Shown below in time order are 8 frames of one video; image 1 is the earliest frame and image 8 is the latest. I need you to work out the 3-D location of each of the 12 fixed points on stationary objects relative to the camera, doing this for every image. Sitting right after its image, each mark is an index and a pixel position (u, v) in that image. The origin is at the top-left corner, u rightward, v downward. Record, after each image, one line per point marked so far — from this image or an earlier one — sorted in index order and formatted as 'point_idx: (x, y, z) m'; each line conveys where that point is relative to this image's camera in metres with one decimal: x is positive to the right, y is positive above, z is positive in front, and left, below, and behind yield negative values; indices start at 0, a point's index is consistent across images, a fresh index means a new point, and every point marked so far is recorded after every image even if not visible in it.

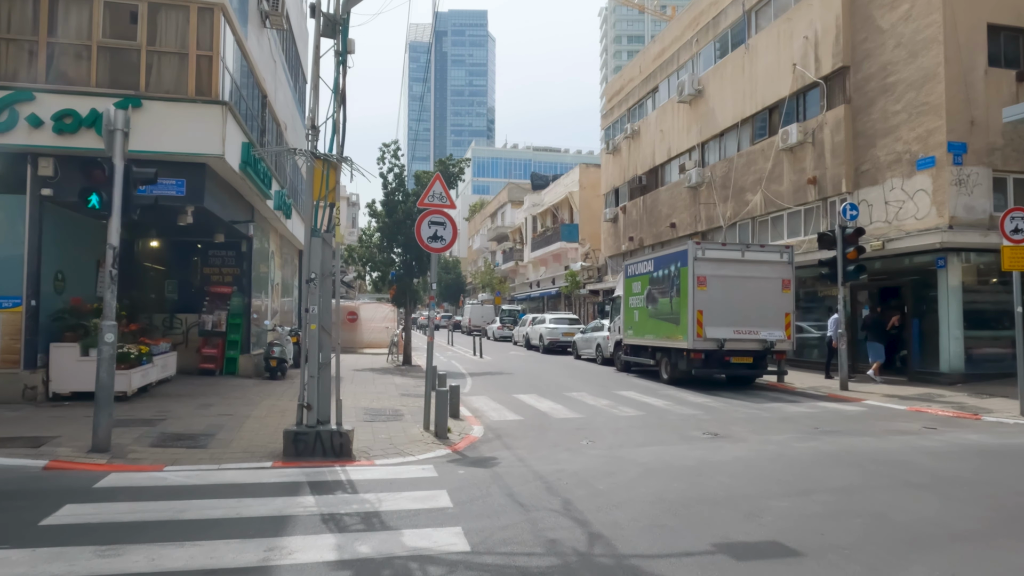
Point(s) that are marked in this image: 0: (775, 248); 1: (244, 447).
0: (+6.4, +1.0, +16.4) m
1: (-3.4, -2.0, +8.4) m
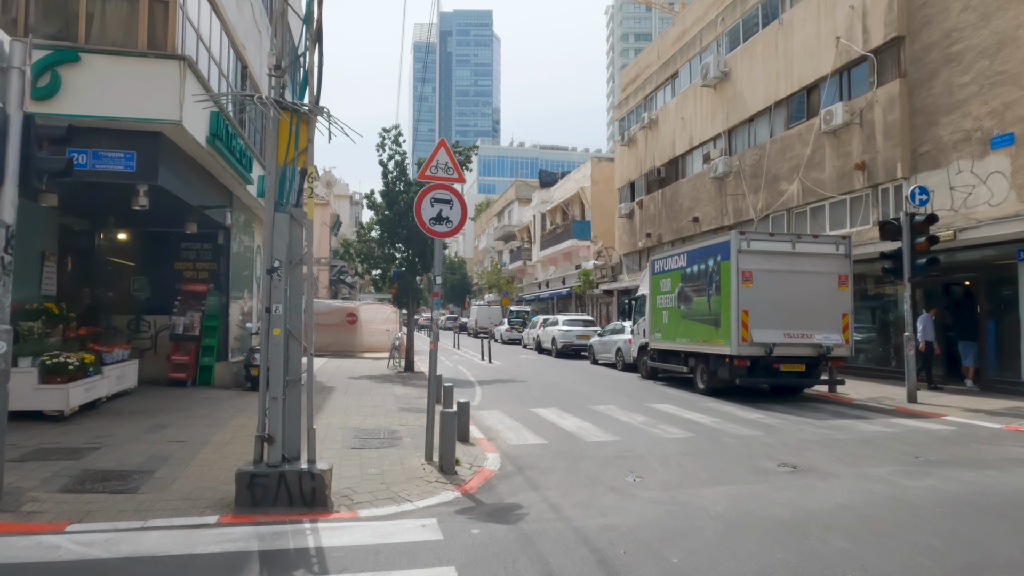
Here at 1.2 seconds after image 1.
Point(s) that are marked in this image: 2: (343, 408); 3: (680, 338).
0: (+6.8, +1.1, +14.2) m
1: (-3.1, -2.0, +6.4) m
2: (-3.1, -2.2, +12.1) m
3: (+4.1, -1.2, +16.4) m
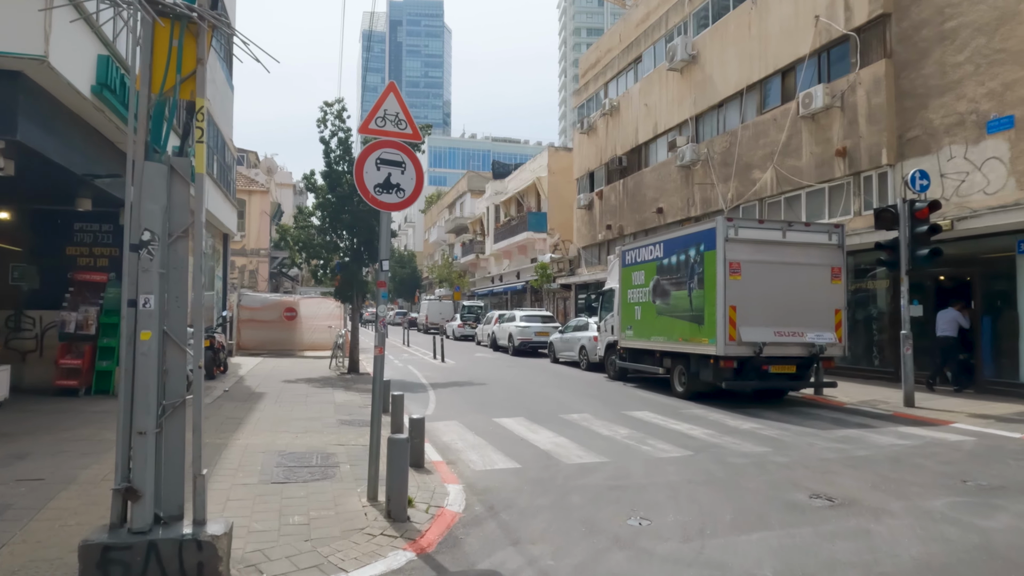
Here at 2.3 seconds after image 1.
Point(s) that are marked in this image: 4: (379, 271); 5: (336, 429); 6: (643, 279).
0: (+6.0, +1.2, +12.9) m
1: (-3.3, -1.8, +4.4) m
2: (-3.7, -2.0, +10.0) m
3: (+3.2, -1.1, +14.9) m
4: (-1.5, +0.2, +7.3) m
5: (-2.6, -2.1, +9.8) m
6: (+3.1, +0.2, +15.6) m
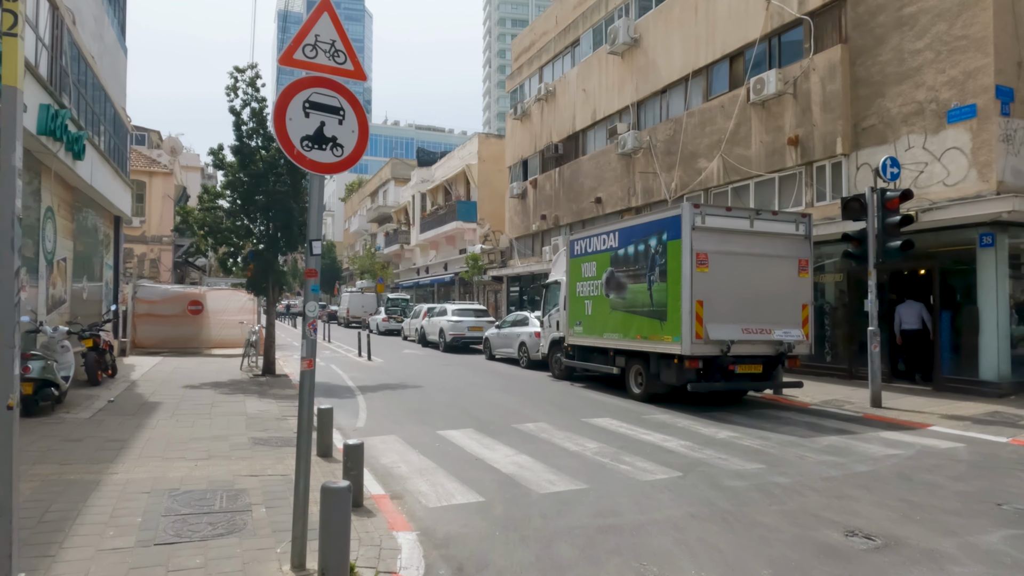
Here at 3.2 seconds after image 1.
0: (+5.0, +1.3, +12.1) m
1: (-3.2, -1.8, +2.5) m
2: (-4.3, -1.9, +8.1) m
3: (+2.0, -0.9, +13.7) m
4: (-1.7, +0.3, +5.6) m
5: (-3.2, -2.0, +8.0) m
6: (+1.8, +0.4, +14.4) m
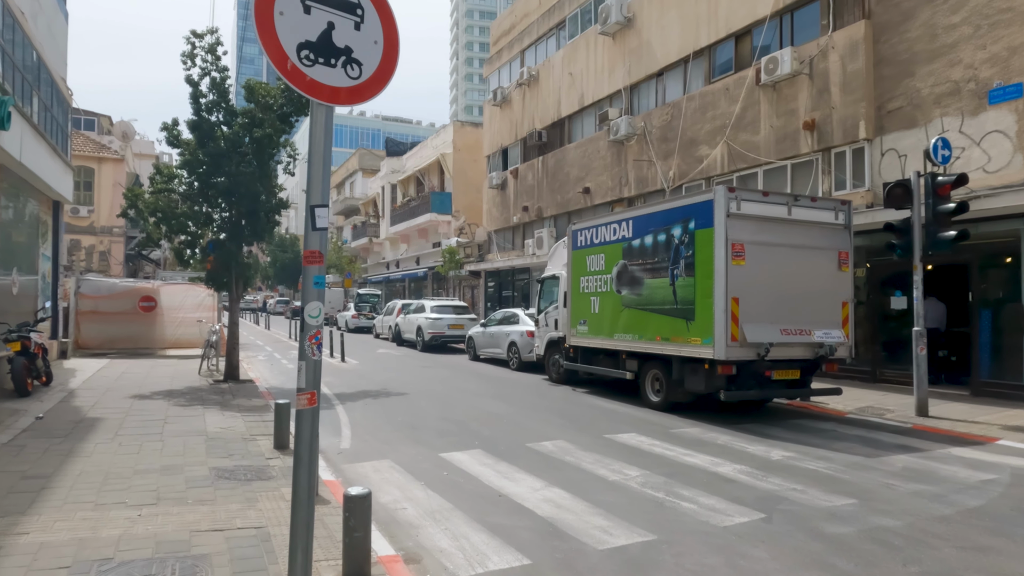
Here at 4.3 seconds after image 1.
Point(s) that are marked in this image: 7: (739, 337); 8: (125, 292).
0: (+5.1, +1.4, +10.8) m
1: (-2.6, -1.8, +0.8) m
2: (-4.0, -1.8, +6.3) m
3: (+2.0, -0.8, +12.2) m
4: (-1.3, +0.3, +4.0) m
5: (-2.9, -1.9, +6.3) m
6: (+1.8, +0.5, +12.9) m
7: (+3.4, -0.7, +9.9) m
8: (-11.5, -0.1, +19.6) m
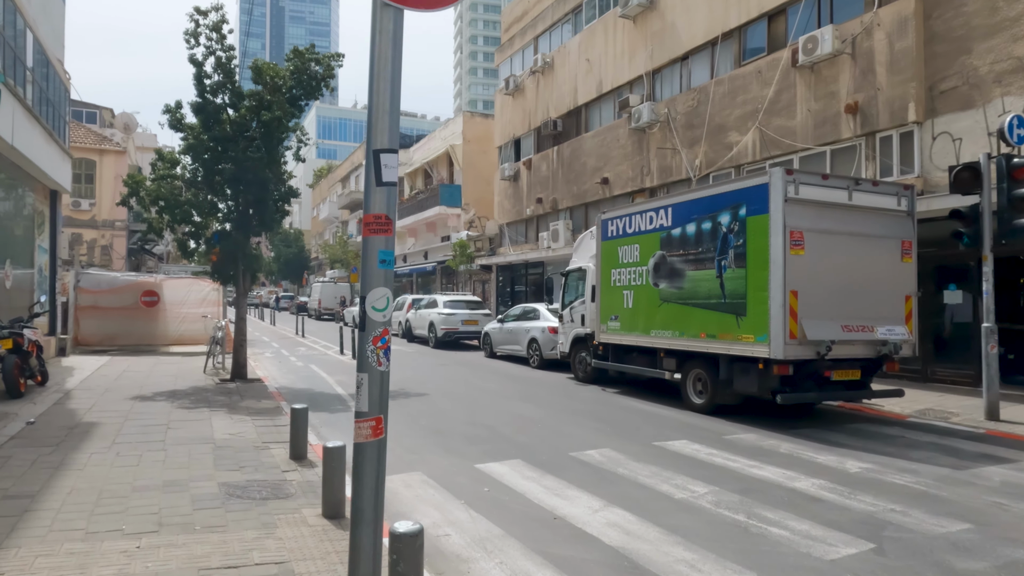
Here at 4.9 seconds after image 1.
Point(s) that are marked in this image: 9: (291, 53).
0: (+5.6, +1.5, +9.8) m
1: (-2.1, -1.7, -0.1) m
2: (-3.5, -1.8, +5.5) m
3: (+2.5, -0.7, +11.3) m
4: (-0.8, +0.4, +3.1) m
5: (-2.4, -1.8, +5.4) m
6: (+2.3, +0.6, +12.0) m
7: (+3.9, -0.6, +9.0) m
8: (-10.9, 0.0, +18.8) m
9: (-4.7, +5.0, +14.1) m
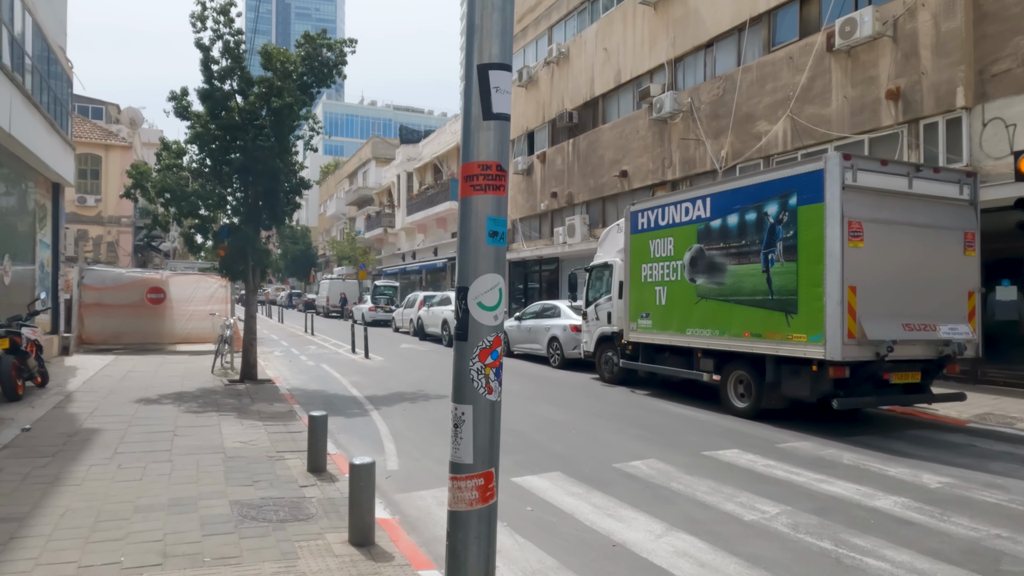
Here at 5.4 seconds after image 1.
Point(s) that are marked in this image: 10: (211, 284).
0: (+6.0, +1.5, +9.1) m
1: (-1.8, -1.7, -0.7) m
2: (-3.1, -1.7, +4.8) m
3: (+2.9, -0.7, +10.6) m
4: (-0.5, +0.4, +2.4) m
5: (-2.0, -1.8, +4.8) m
6: (+2.7, +0.7, +11.3) m
7: (+4.3, -0.6, +8.3) m
8: (-10.4, +0.1, +18.2) m
9: (-4.3, +5.1, +13.5) m
10: (-8.7, +0.1, +19.3) m
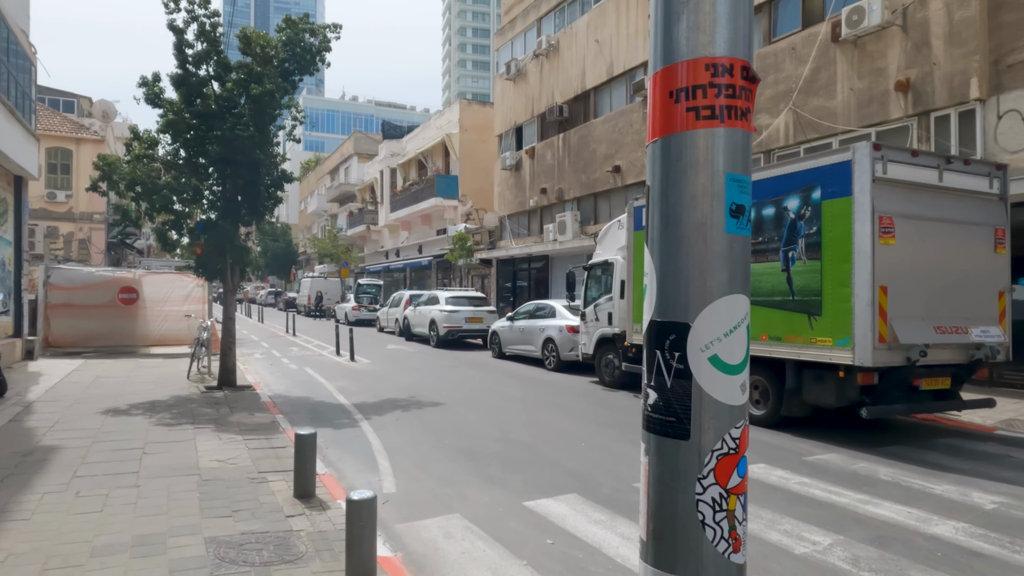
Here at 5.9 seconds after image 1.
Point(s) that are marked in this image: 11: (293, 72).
0: (+6.1, +1.5, +8.6) m
1: (-1.5, -1.8, -1.5) m
2: (-2.9, -1.8, +4.0) m
3: (+2.9, -0.7, +10.0) m
4: (-0.3, +0.4, +1.7) m
5: (-1.9, -1.8, +4.0) m
6: (+2.7, +0.7, +10.7) m
7: (+4.4, -0.6, +7.7) m
8: (-10.6, +0.1, +17.2) m
9: (-4.3, +5.1, +12.6) m
10: (-9.0, +0.1, +18.3) m
11: (-4.2, +4.2, +12.8) m
